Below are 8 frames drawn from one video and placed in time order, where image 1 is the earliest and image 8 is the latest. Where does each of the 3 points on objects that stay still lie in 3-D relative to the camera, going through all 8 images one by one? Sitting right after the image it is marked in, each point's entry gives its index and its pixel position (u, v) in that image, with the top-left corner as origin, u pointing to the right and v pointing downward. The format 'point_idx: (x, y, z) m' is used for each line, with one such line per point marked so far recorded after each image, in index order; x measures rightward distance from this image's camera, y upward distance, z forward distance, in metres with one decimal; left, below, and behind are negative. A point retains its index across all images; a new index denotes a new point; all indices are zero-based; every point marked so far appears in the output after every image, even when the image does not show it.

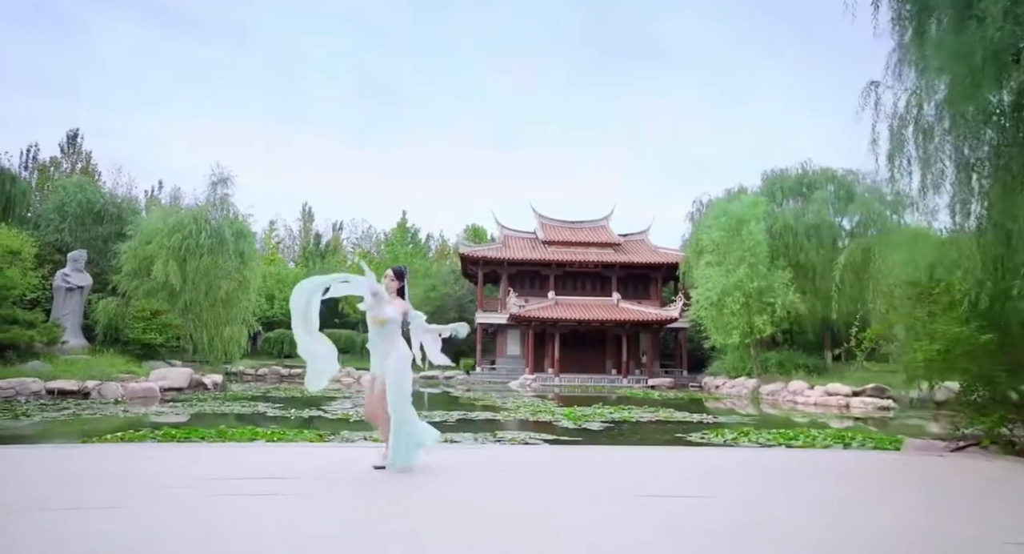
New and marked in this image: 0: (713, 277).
0: (+5.5, 0.0, +18.0) m
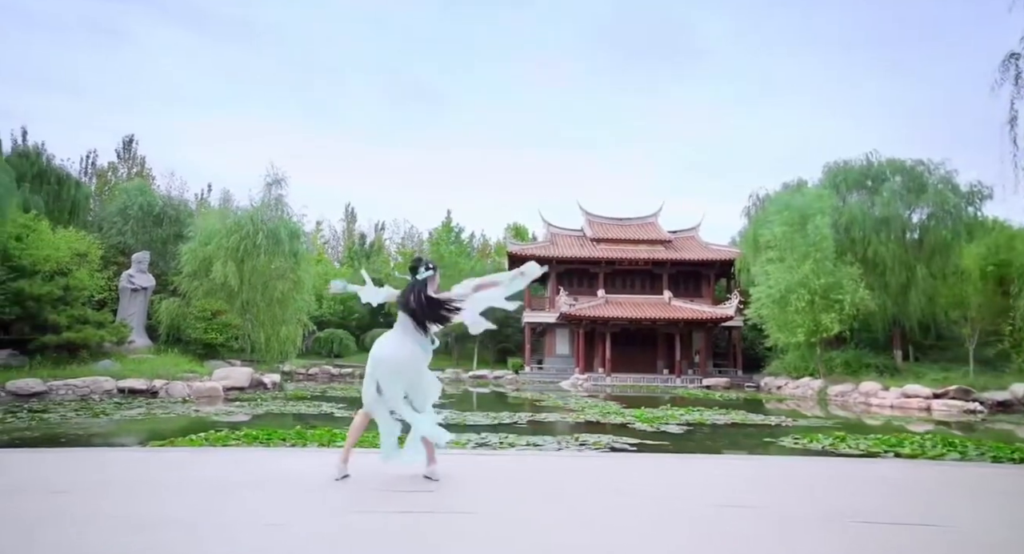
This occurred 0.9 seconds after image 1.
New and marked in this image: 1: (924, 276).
0: (+7.0, +0.1, +17.4) m
1: (+10.4, 0.0, +16.5) m
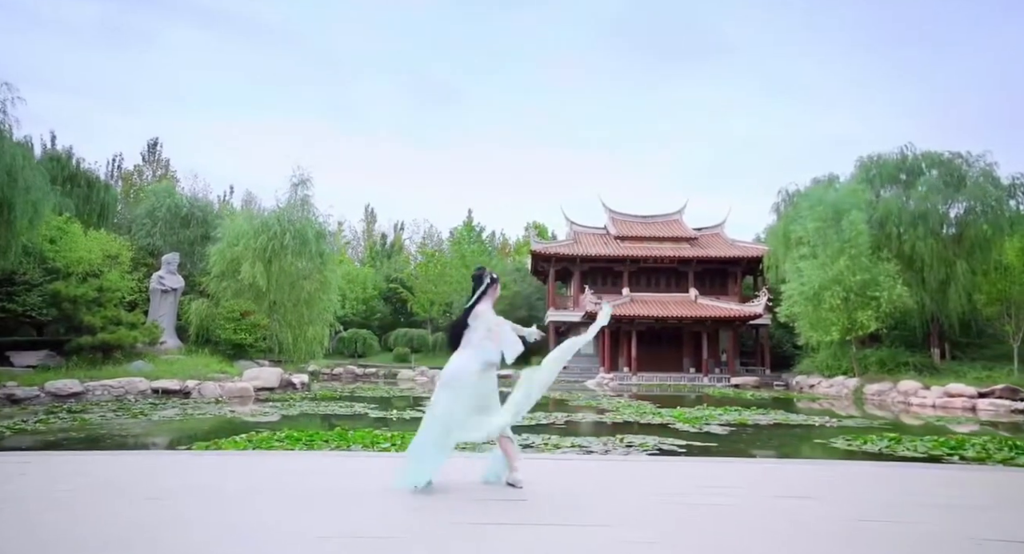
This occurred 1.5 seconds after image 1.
0: (+7.7, +0.2, +17.0) m
1: (+11.1, +0.1, +16.1) m
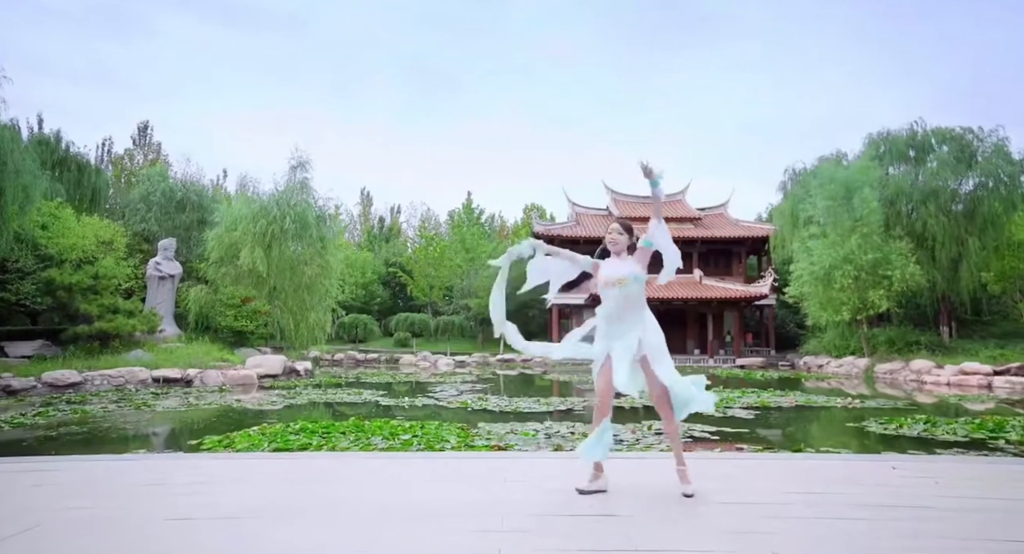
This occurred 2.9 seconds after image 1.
0: (+7.8, +0.7, +16.7) m
1: (+11.2, +0.7, +15.9) m
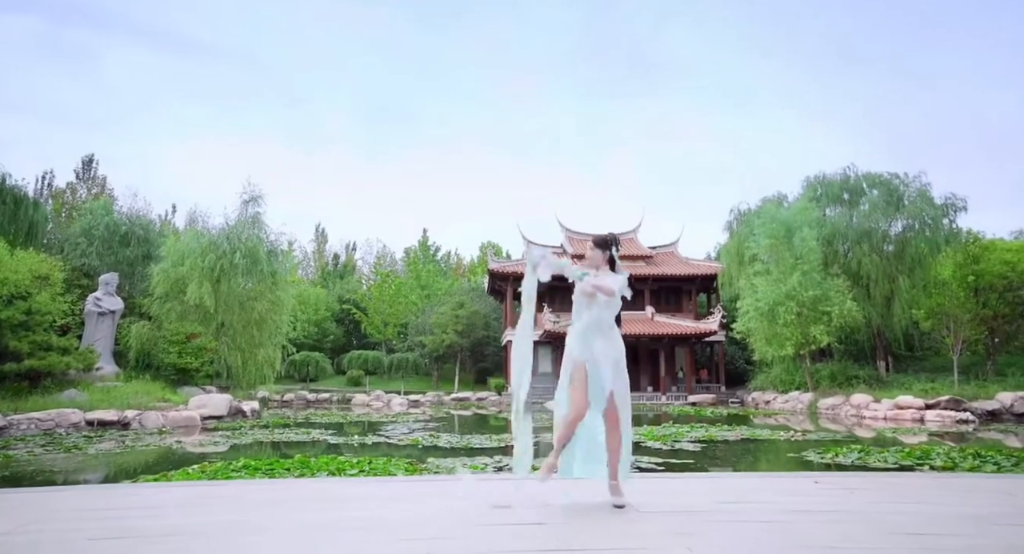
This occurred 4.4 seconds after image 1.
0: (+6.6, -0.3, +17.3) m
1: (+10.1, -0.3, +16.7) m
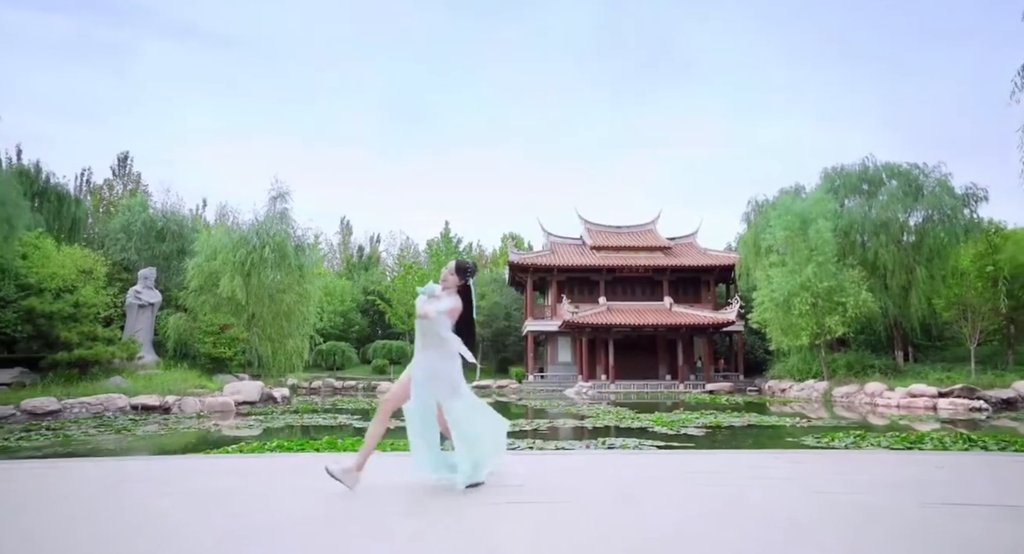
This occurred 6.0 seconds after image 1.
0: (+7.1, 0.0, +17.6) m
1: (+10.6, 0.0, +16.8) m
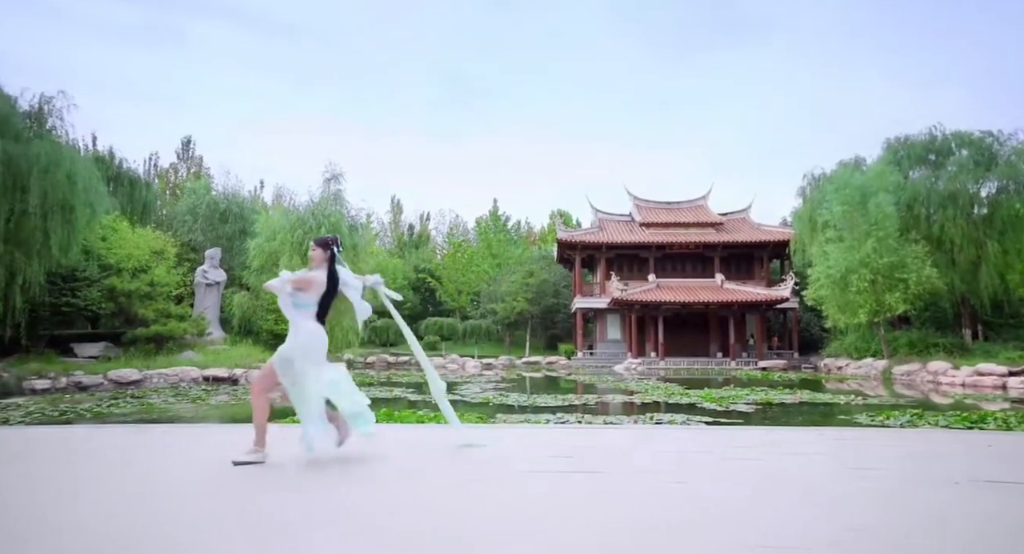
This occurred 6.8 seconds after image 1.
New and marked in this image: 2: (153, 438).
0: (+8.4, +0.6, +17.1) m
1: (+11.8, +0.6, +16.1) m
2: (-2.6, -1.2, +4.8) m
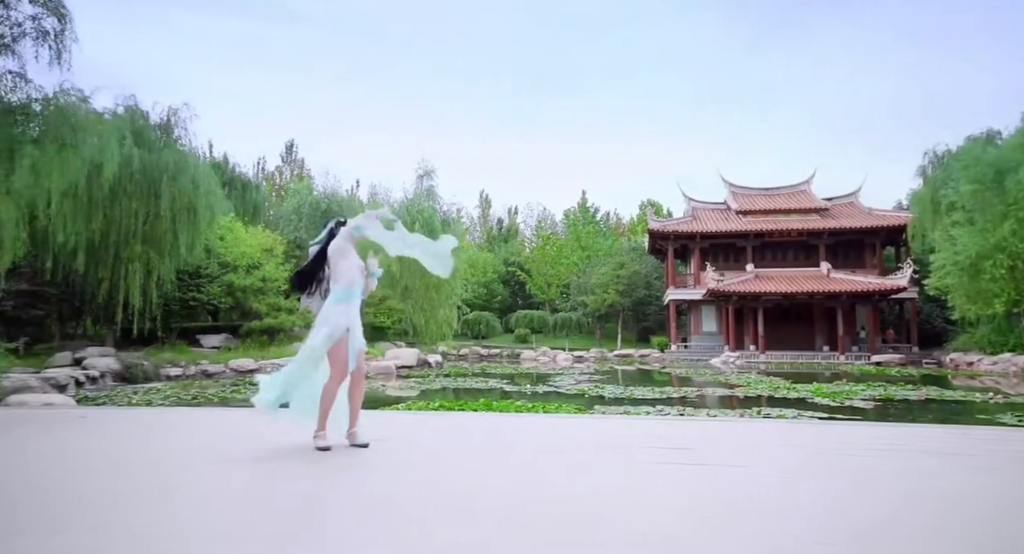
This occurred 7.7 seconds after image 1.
0: (+10.7, +0.9, +15.8) m
1: (+13.9, +1.0, +14.3) m
2: (-1.8, -1.1, +5.1) m
